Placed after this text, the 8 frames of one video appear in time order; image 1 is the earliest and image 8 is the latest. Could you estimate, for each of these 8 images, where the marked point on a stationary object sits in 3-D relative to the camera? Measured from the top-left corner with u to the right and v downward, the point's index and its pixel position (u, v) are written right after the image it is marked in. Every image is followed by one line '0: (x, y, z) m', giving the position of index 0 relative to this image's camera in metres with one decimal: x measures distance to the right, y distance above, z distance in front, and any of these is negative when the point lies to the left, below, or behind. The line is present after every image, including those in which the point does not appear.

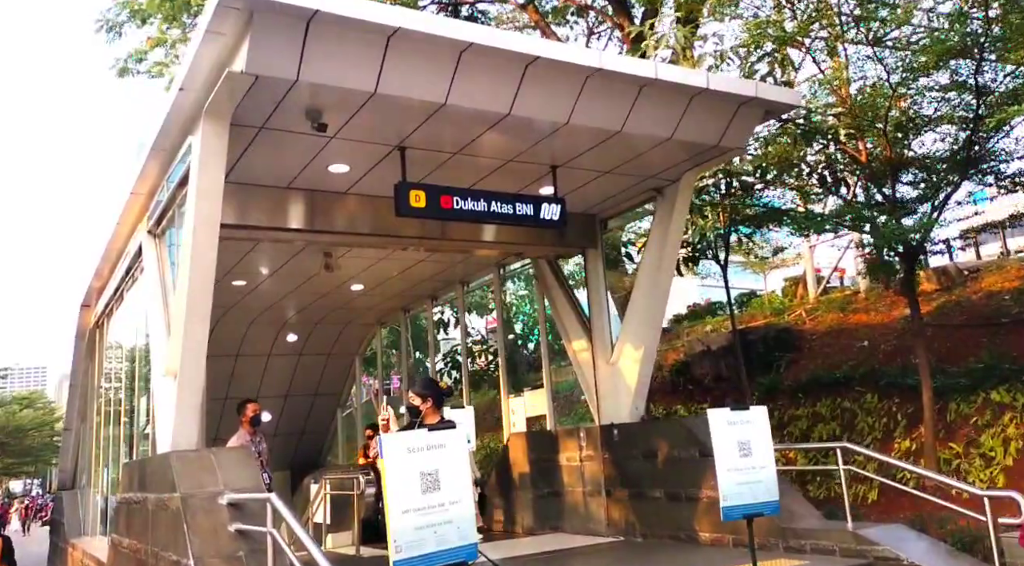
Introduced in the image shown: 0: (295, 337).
0: (-4.5, -1.1, +17.8) m
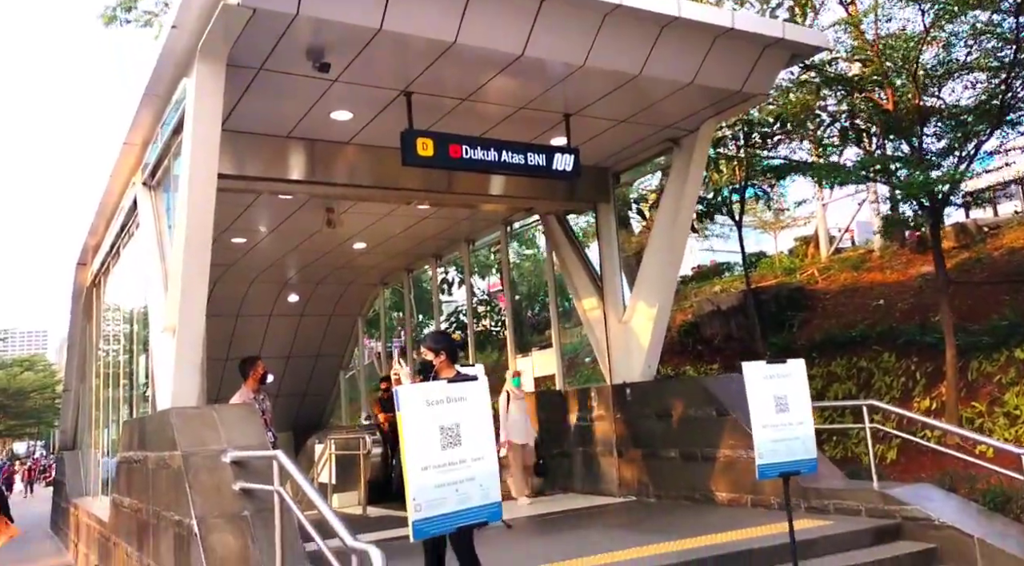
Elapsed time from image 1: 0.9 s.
0: (-4.4, -0.3, +17.5) m
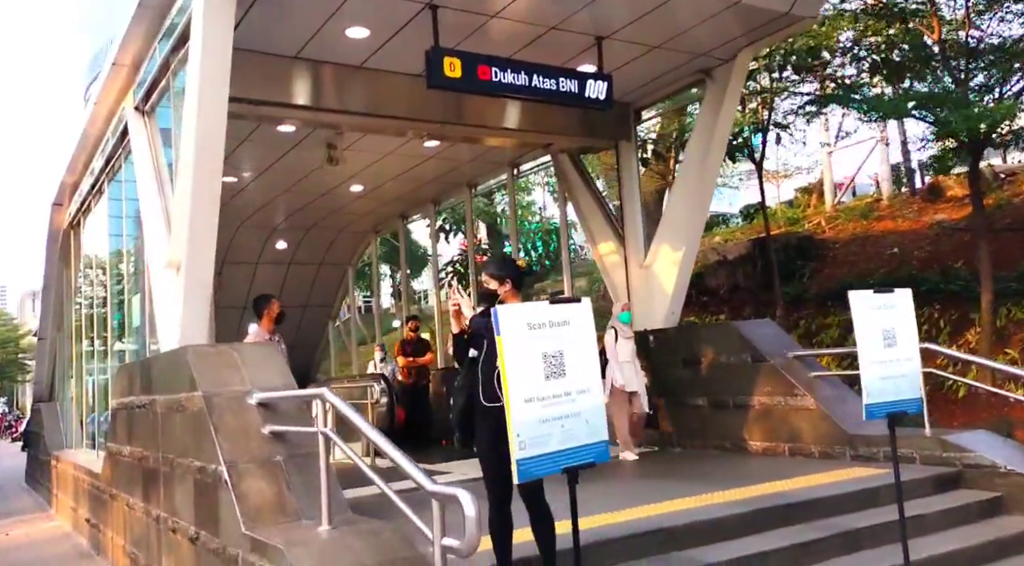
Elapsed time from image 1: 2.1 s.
0: (-4.5, +0.8, +16.8) m
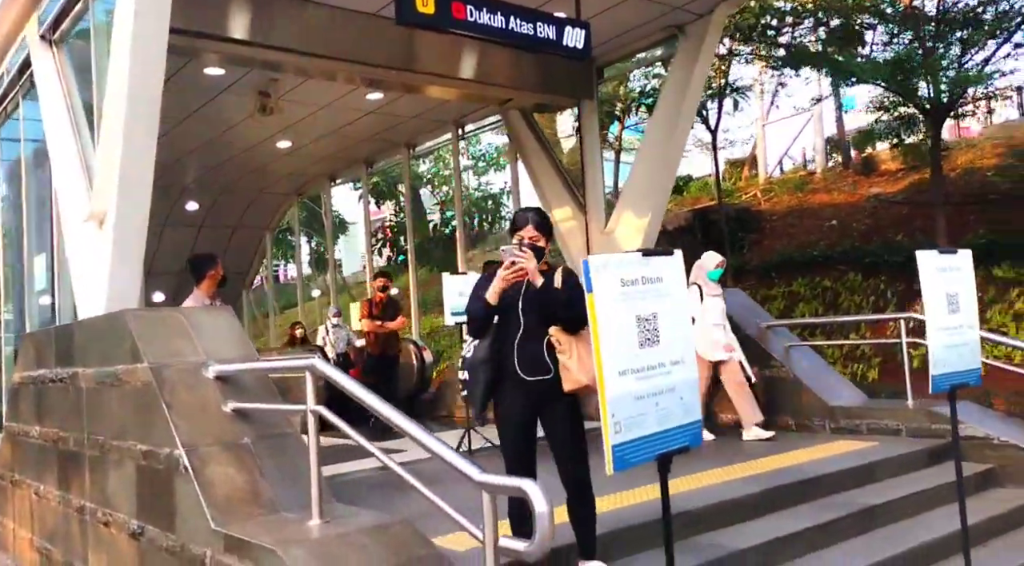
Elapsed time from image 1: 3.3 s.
0: (-5.8, +1.4, +15.5) m
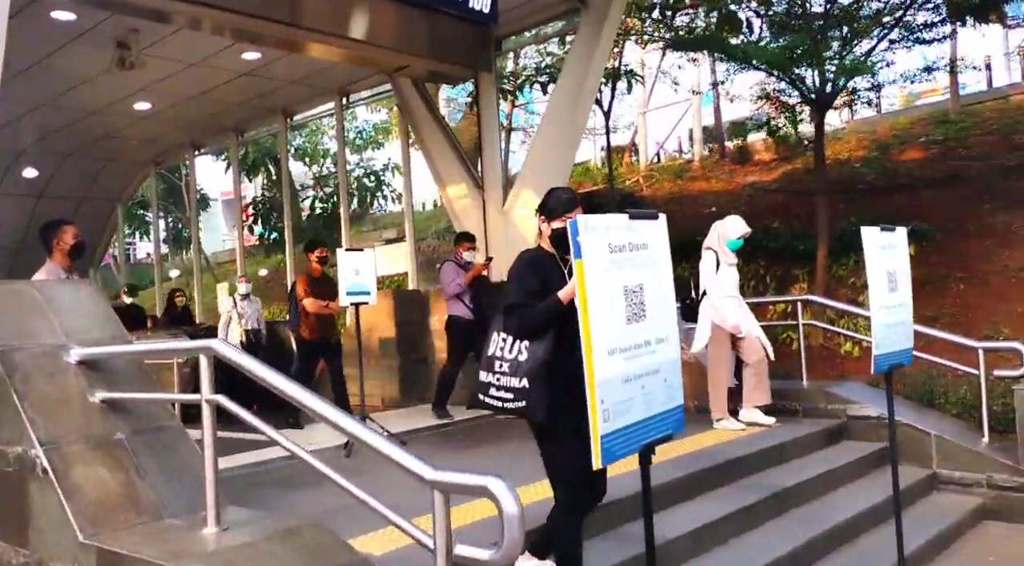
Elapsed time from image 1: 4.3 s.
0: (-7.8, +1.8, +13.9) m
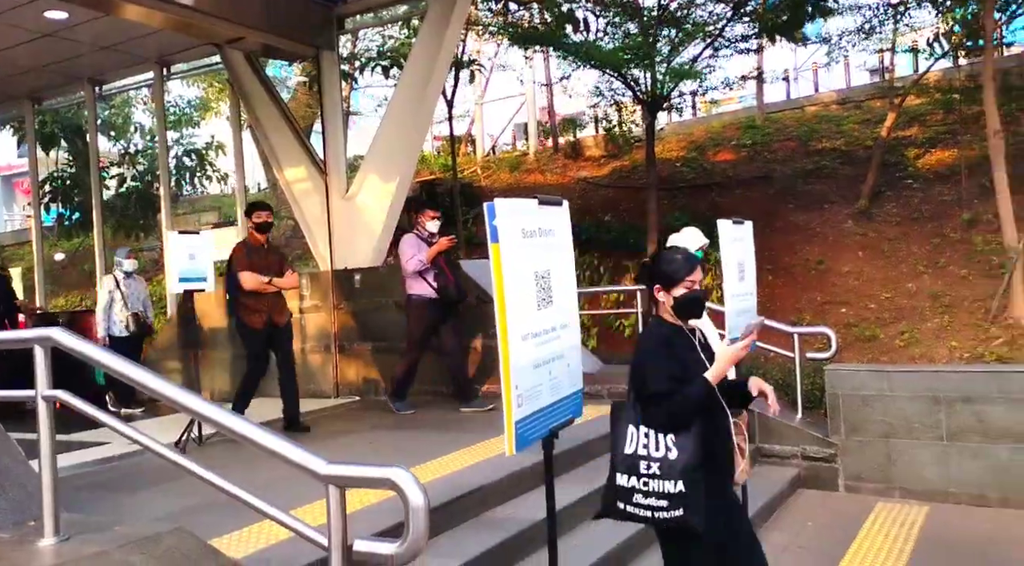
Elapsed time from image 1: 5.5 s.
0: (-10.3, +2.1, +11.9) m
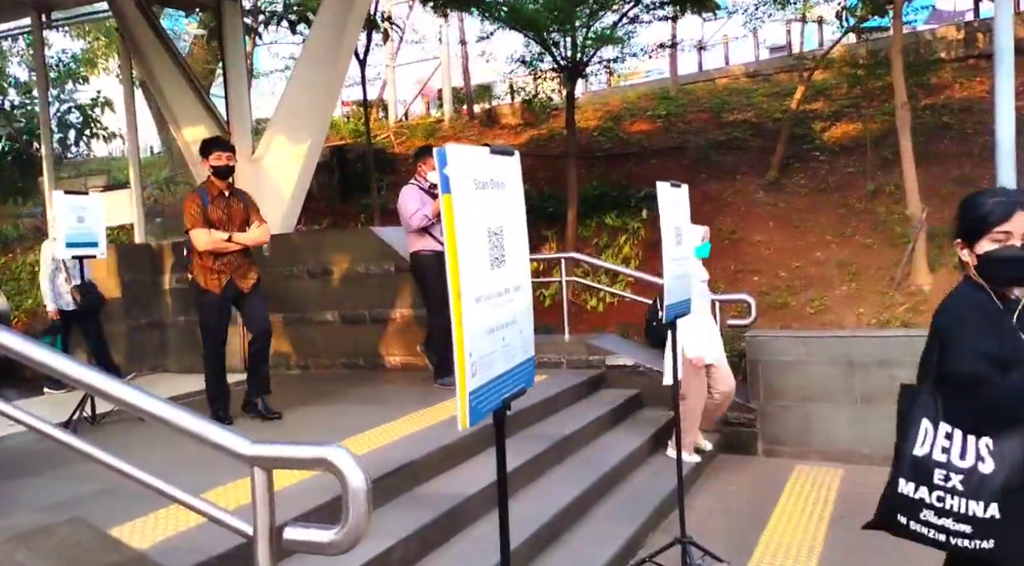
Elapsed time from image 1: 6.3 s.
0: (-11.4, +2.5, +10.4) m
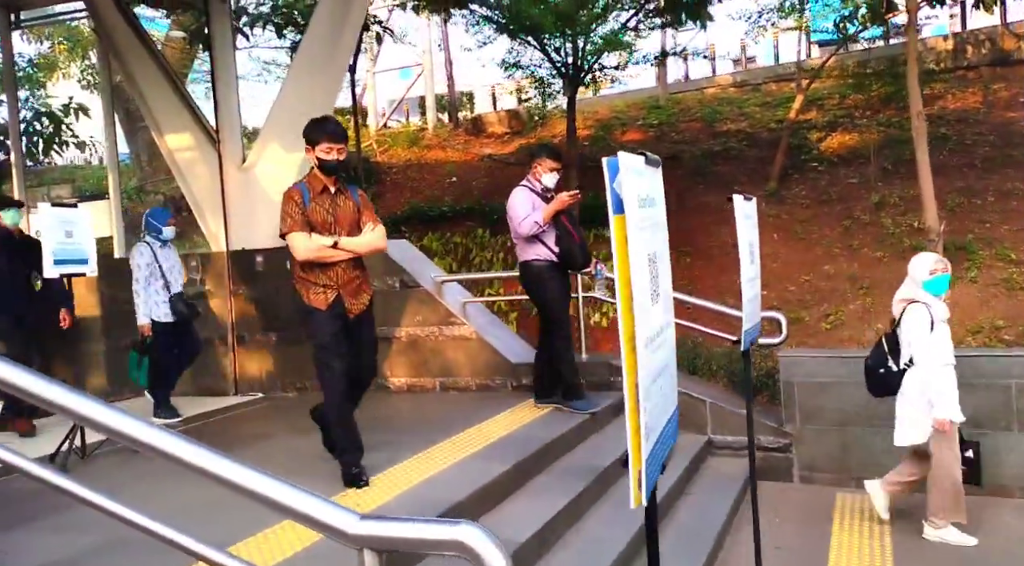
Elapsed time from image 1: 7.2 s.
0: (-11.4, +2.3, +9.6) m
